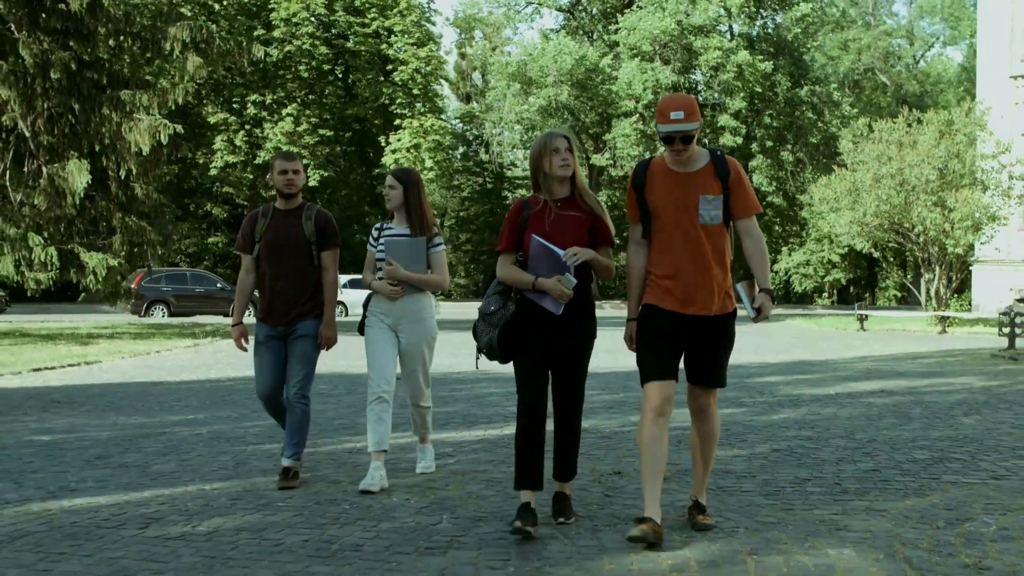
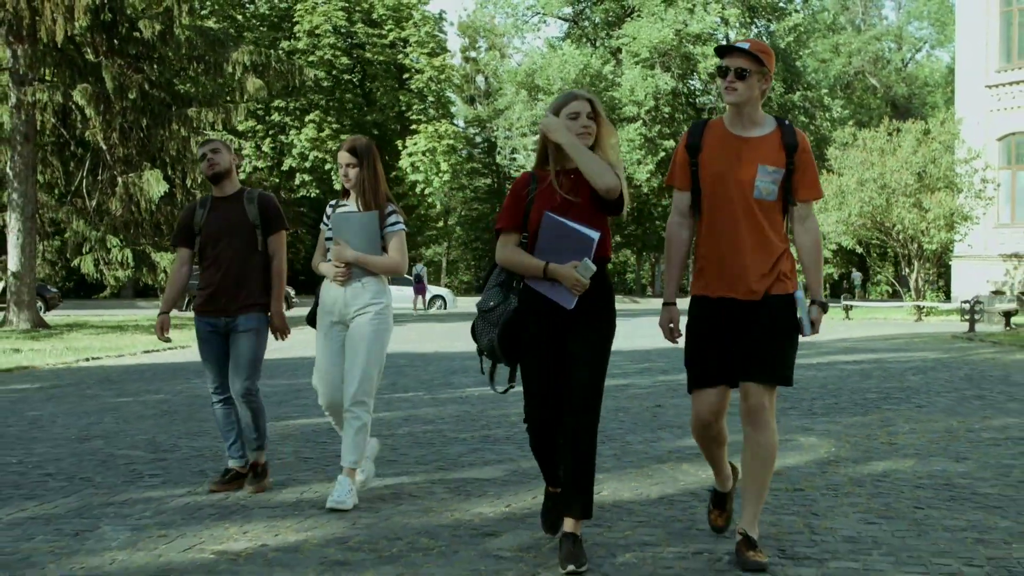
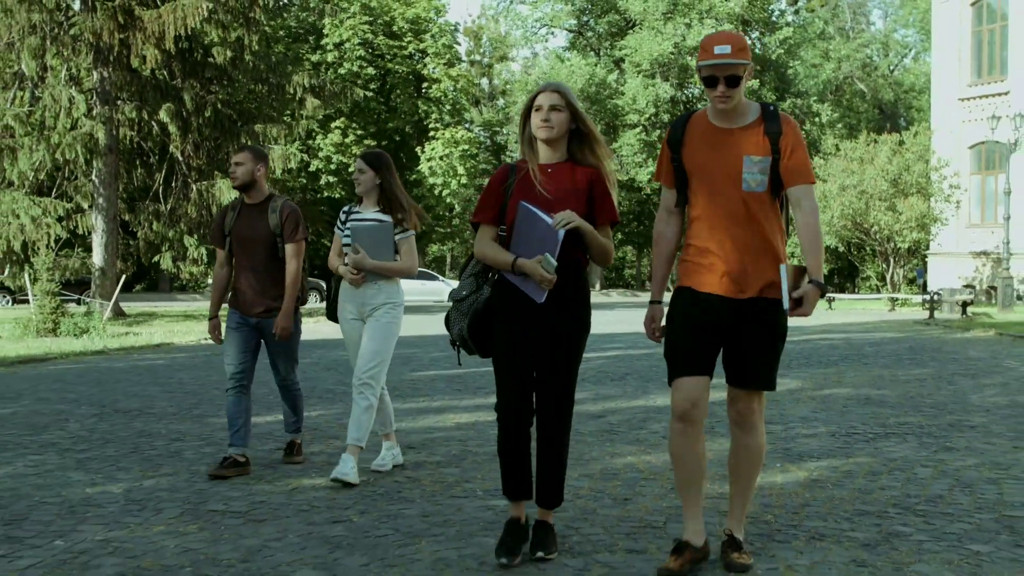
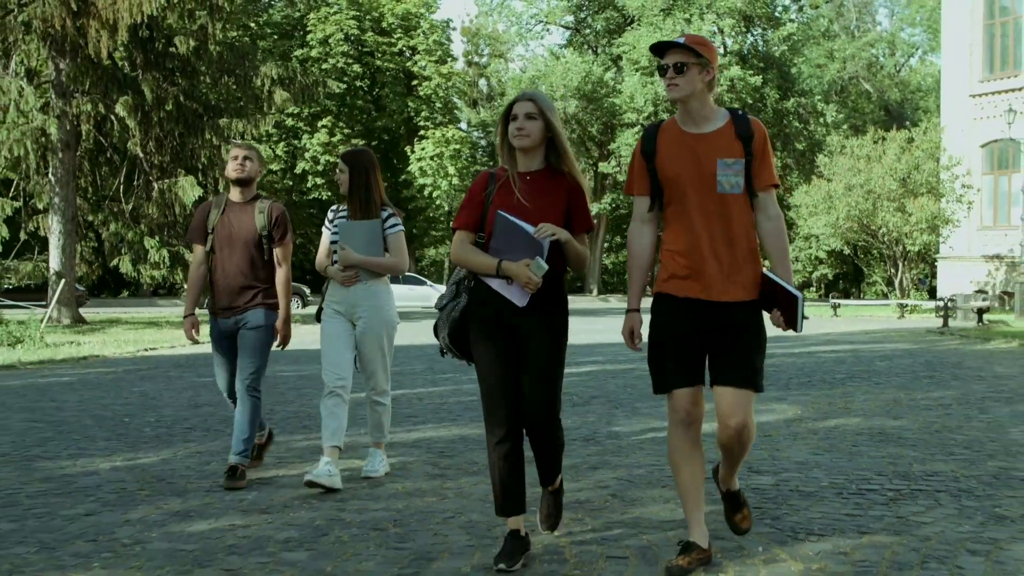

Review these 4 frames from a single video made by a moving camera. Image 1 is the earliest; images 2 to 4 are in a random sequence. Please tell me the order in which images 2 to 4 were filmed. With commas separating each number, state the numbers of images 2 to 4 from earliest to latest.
2, 4, 3
